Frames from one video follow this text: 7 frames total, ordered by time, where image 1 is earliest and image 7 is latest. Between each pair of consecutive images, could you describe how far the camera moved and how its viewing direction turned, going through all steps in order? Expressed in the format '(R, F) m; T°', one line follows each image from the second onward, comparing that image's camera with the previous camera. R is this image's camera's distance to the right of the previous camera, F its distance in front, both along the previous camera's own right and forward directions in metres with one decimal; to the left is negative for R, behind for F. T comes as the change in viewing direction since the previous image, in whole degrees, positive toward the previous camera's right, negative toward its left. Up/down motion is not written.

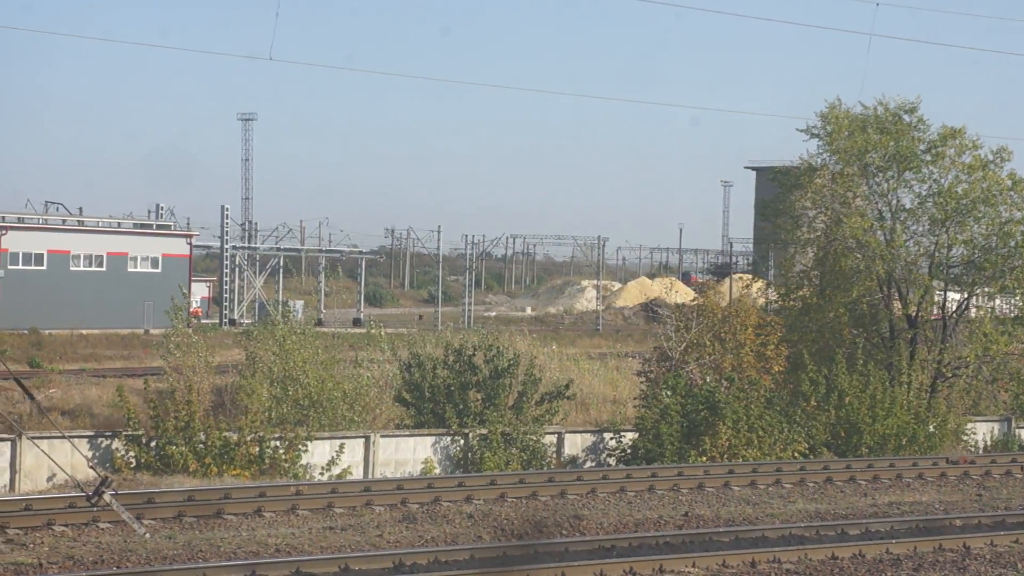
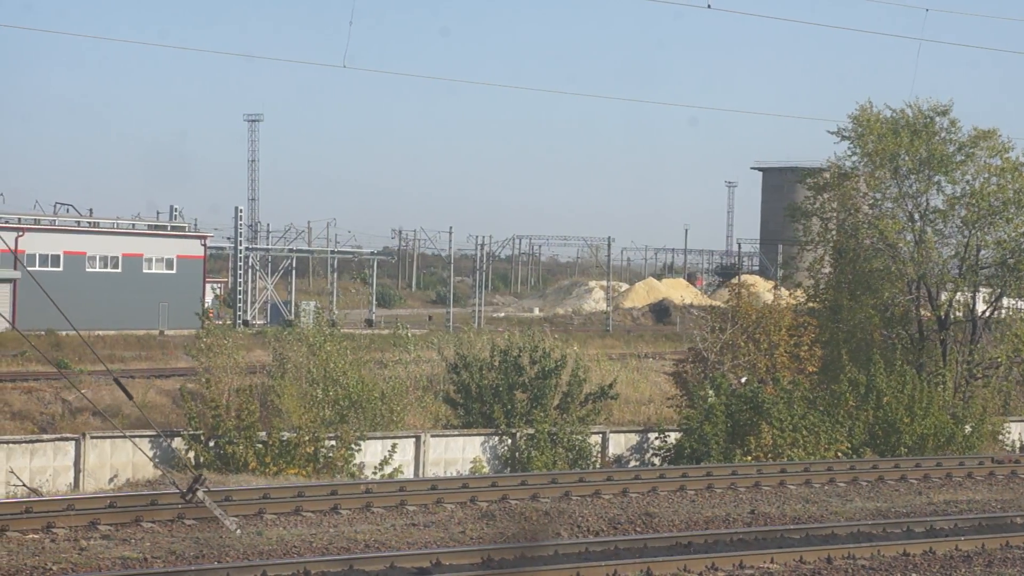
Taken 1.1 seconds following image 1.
(-0.9, -0.2) m; 0°
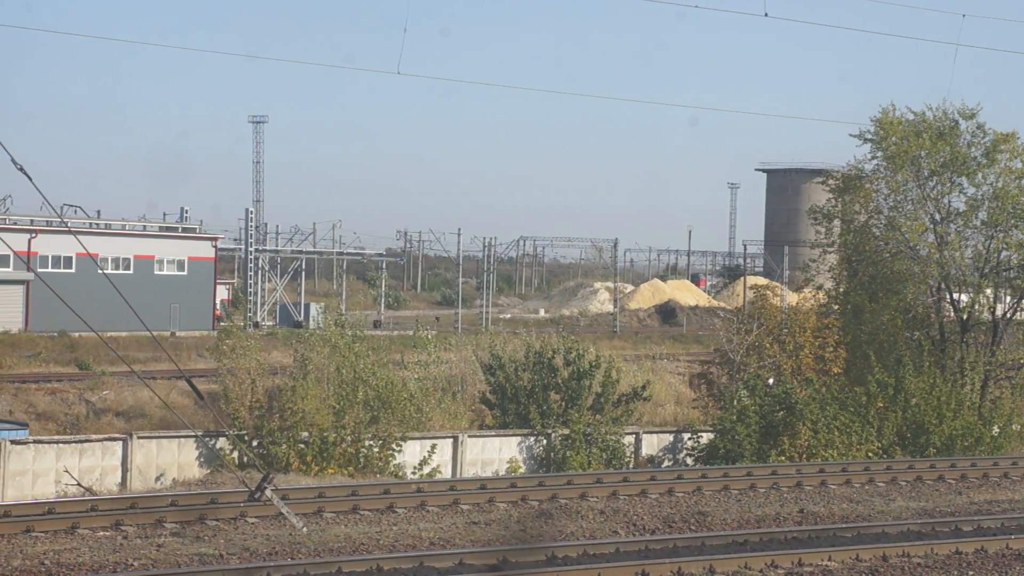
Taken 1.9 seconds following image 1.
(-0.7, -0.2) m; 0°
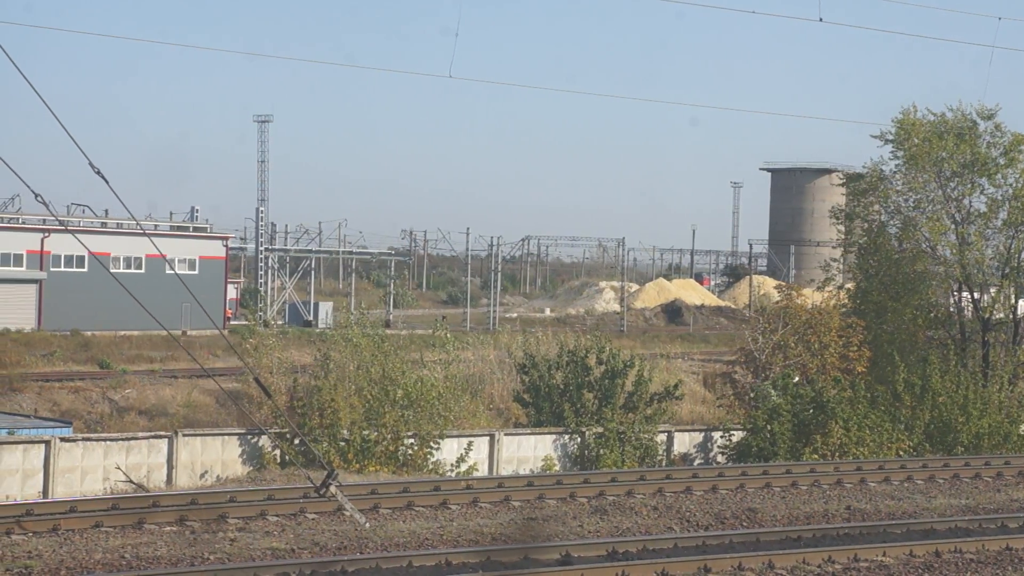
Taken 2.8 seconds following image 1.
(-0.7, -0.2) m; 0°
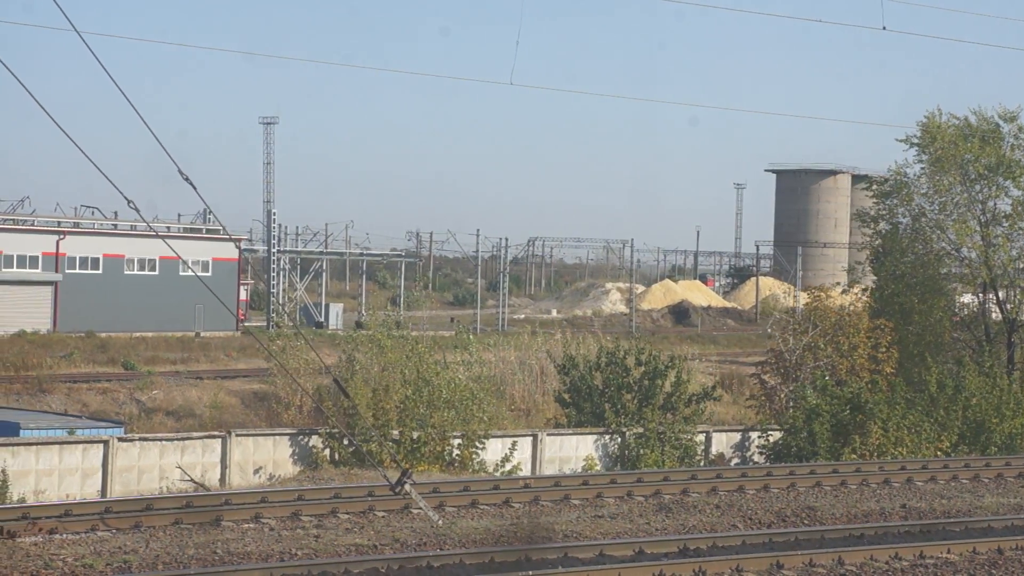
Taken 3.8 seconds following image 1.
(-0.8, -0.2) m; 0°
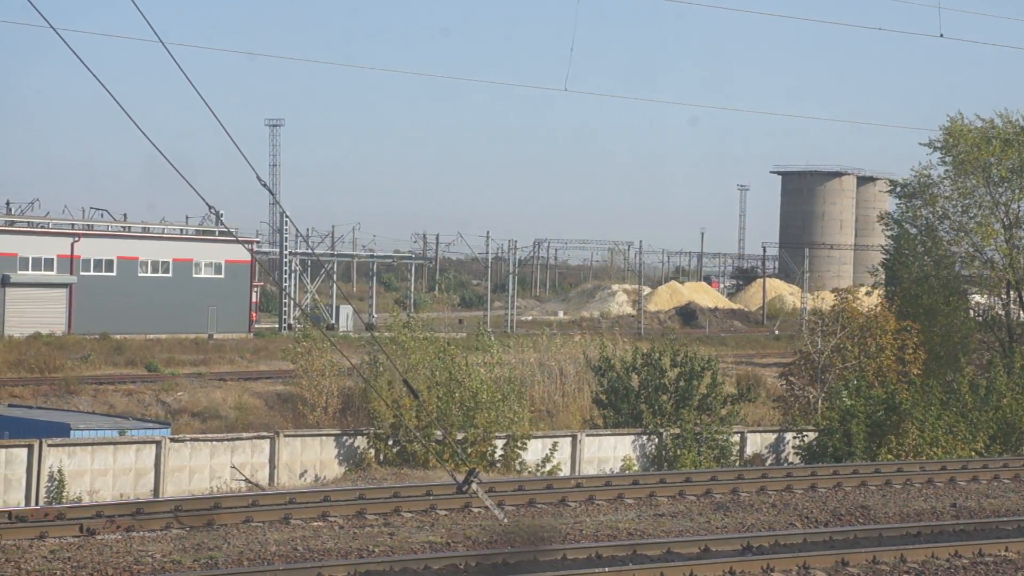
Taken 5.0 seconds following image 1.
(-0.7, -0.2) m; 0°
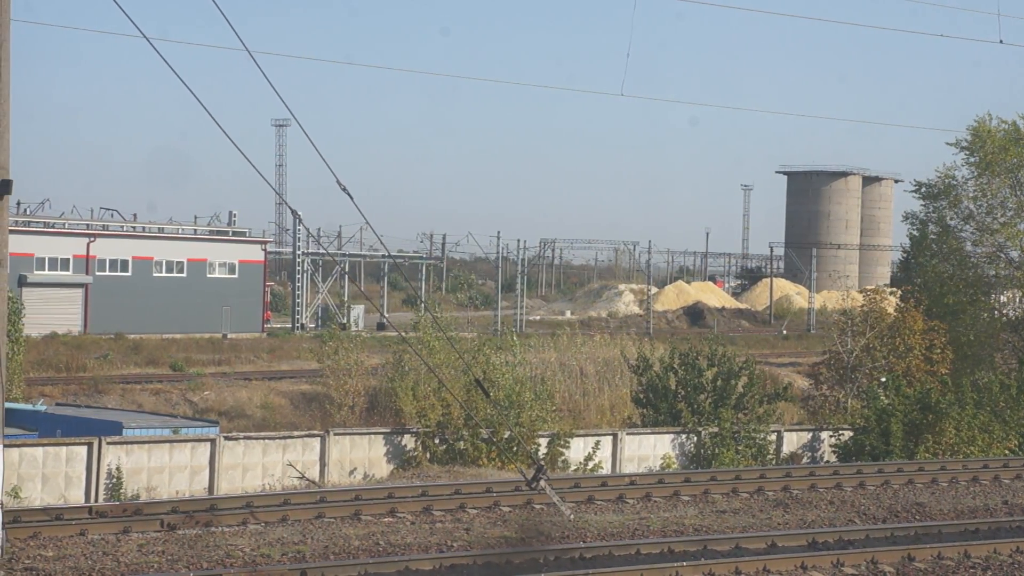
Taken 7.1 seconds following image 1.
(-0.8, -0.2) m; 0°
